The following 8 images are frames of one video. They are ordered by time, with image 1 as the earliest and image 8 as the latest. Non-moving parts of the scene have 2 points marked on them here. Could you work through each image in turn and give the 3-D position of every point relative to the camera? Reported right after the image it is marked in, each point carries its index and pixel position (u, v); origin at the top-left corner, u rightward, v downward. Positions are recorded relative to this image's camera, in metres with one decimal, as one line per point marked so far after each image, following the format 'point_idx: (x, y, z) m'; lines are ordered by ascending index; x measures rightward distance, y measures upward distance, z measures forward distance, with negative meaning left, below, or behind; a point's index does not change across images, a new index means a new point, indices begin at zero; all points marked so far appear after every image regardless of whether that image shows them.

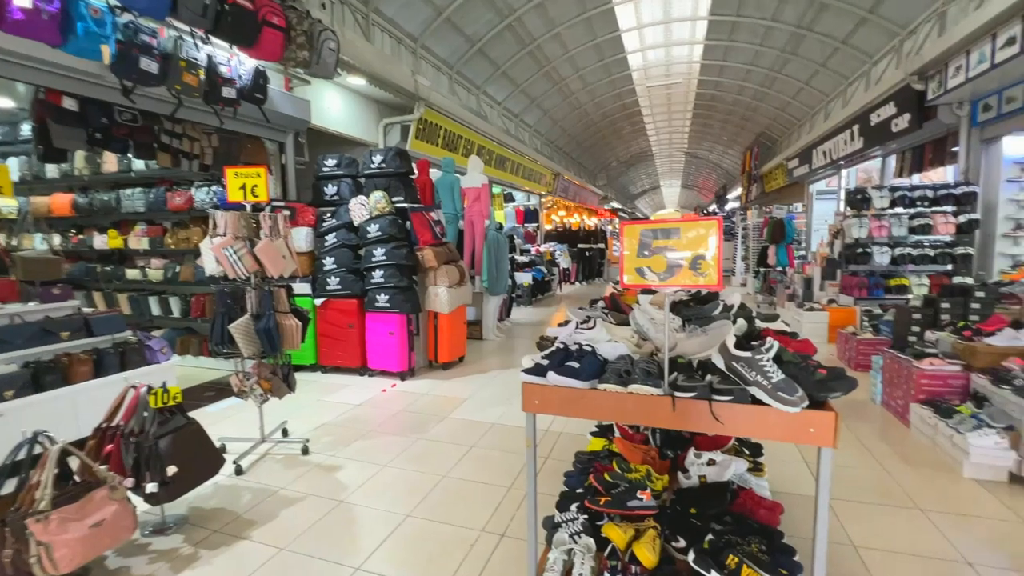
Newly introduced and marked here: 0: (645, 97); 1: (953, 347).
0: (+3.8, +5.3, +13.2) m
1: (+3.3, -0.4, +3.5) m
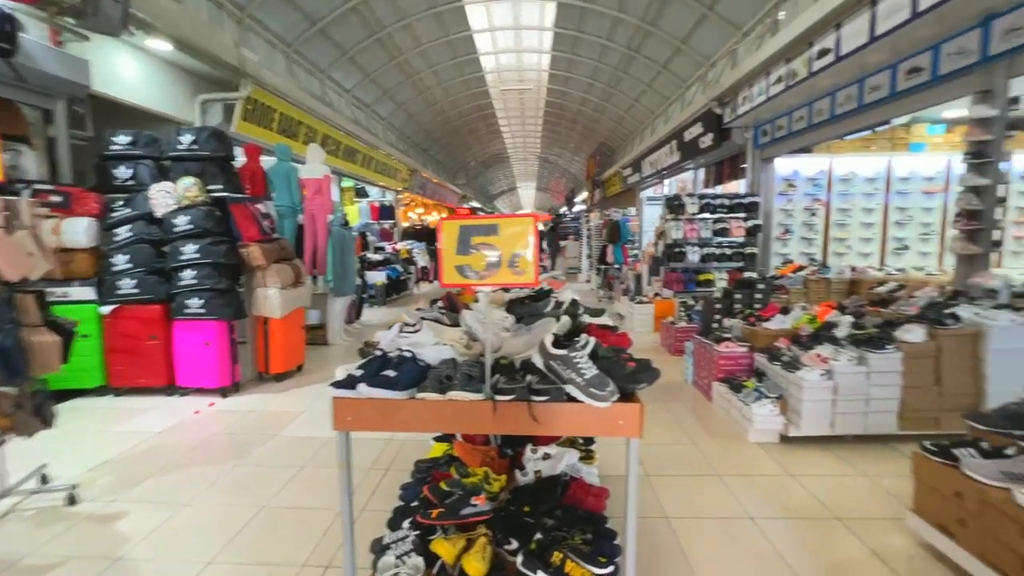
0: (-0.3, +5.4, +13.6) m
1: (+2.0, -0.4, +4.1) m
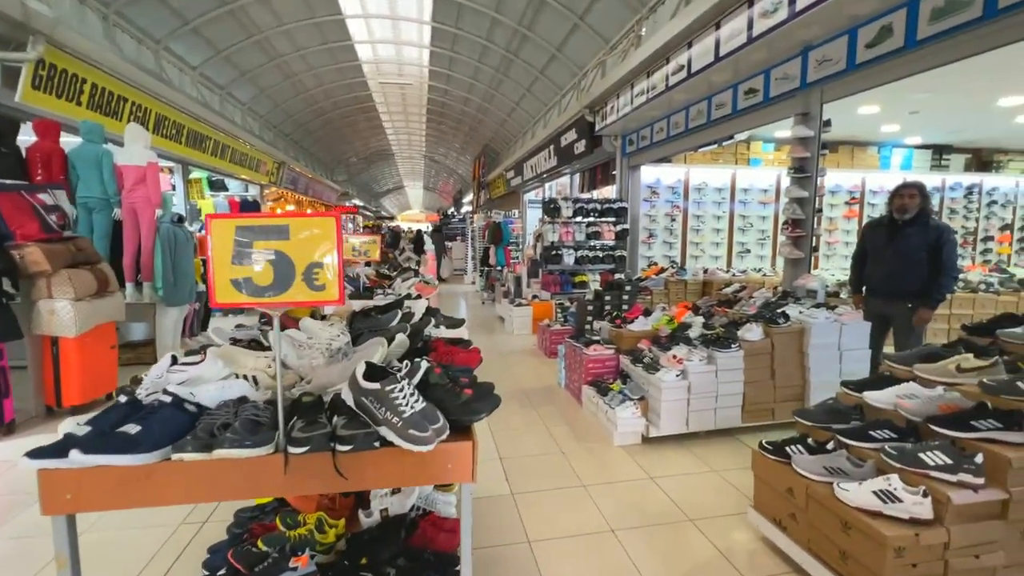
0: (-3.6, +5.3, +12.9) m
1: (+0.9, -0.4, +4.2) m
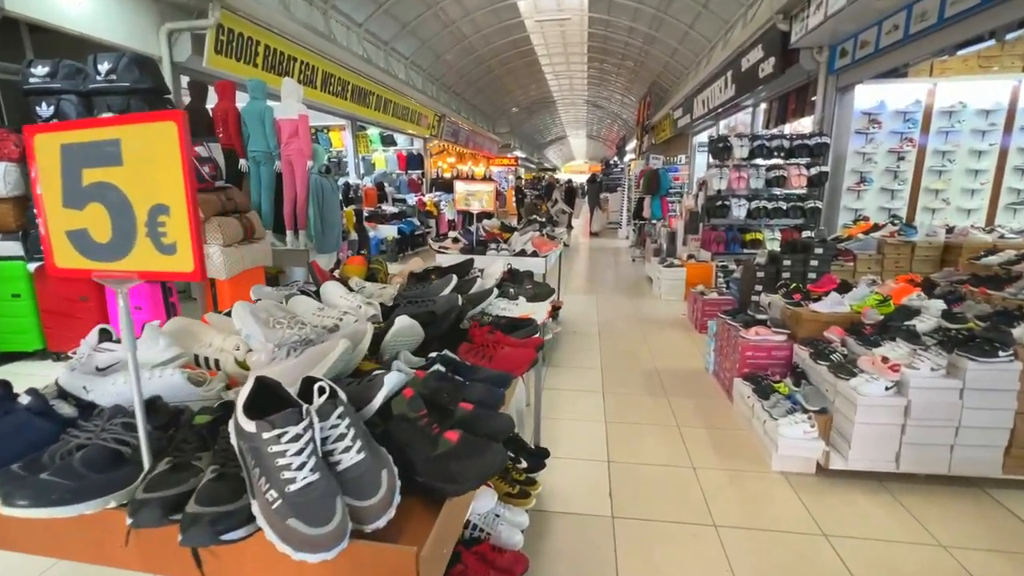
0: (+0.6, +6.5, +12.2) m
1: (+1.8, -0.2, +3.1) m
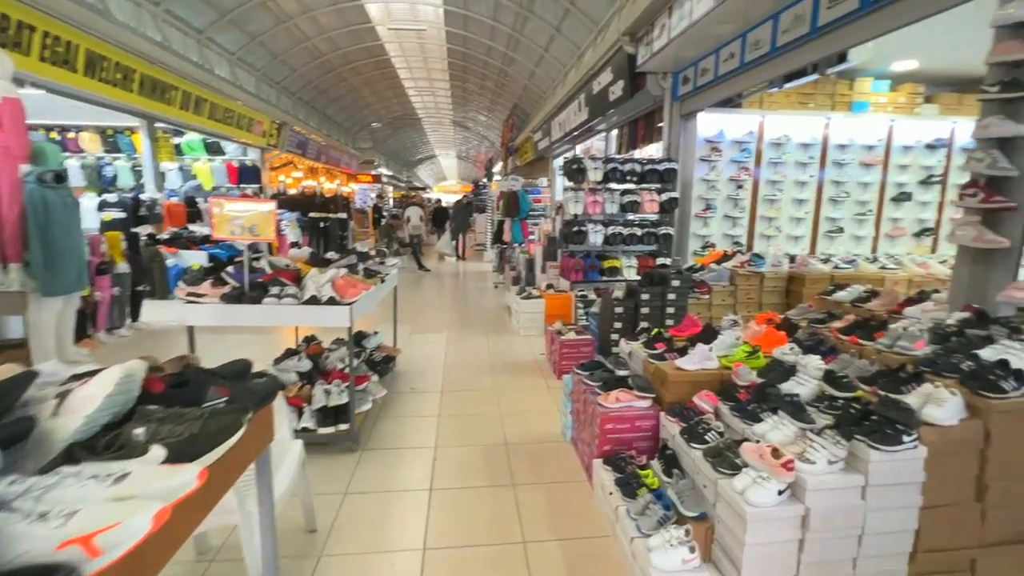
0: (-3.0, +5.8, +11.2) m
1: (+0.7, -0.4, +2.6) m
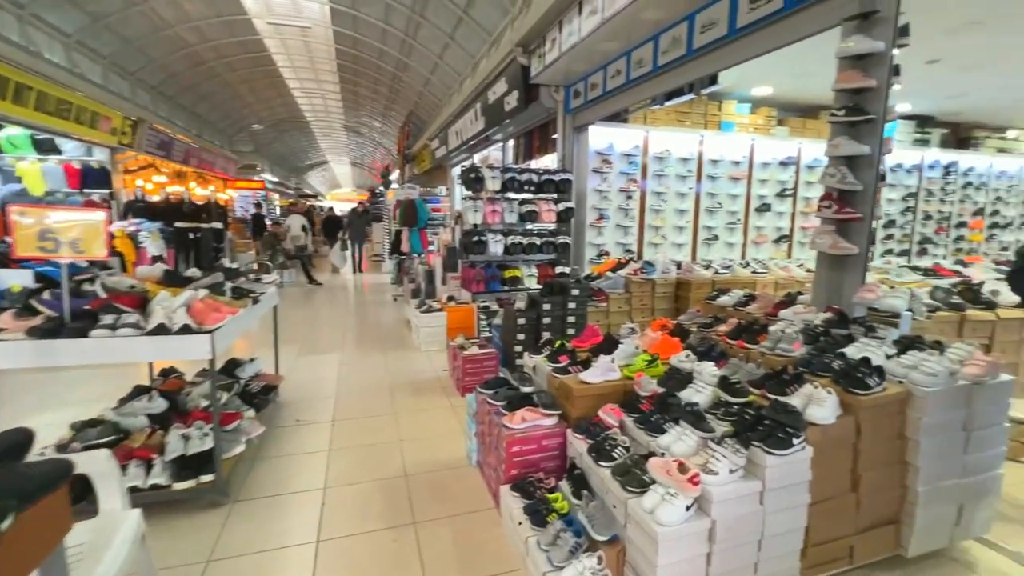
0: (-5.4, +5.5, +10.3) m
1: (+0.2, -0.5, +2.5) m
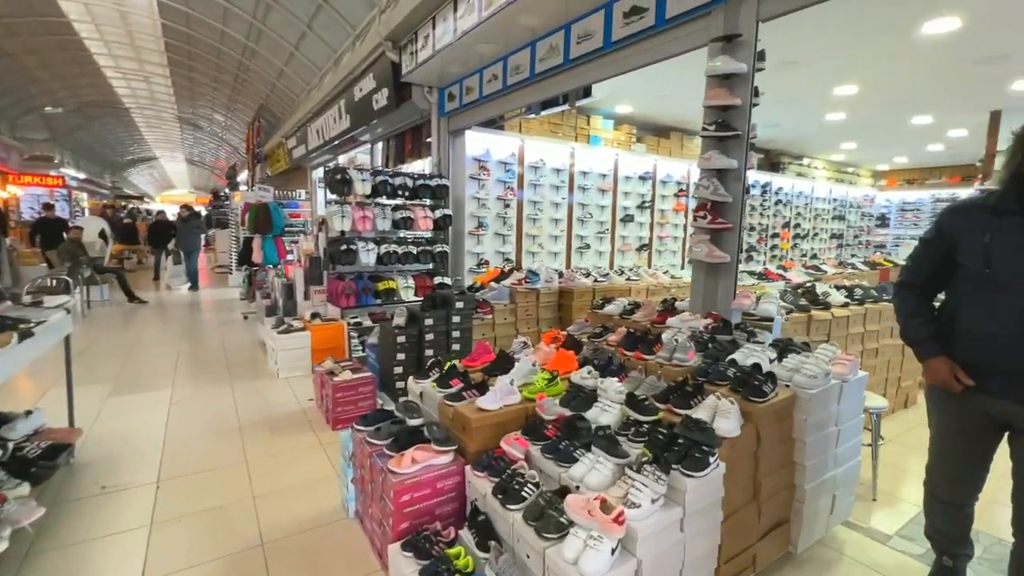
0: (-8.0, +5.1, +8.3) m
1: (-0.3, -0.6, +2.2) m
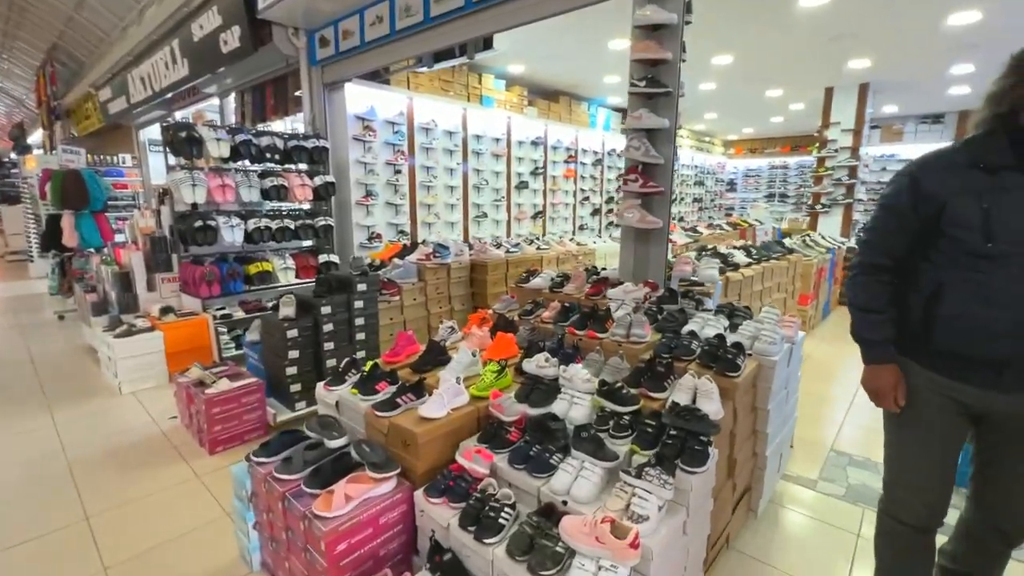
0: (-9.7, +5.0, +5.4) m
1: (-0.5, -0.5, +1.7) m
